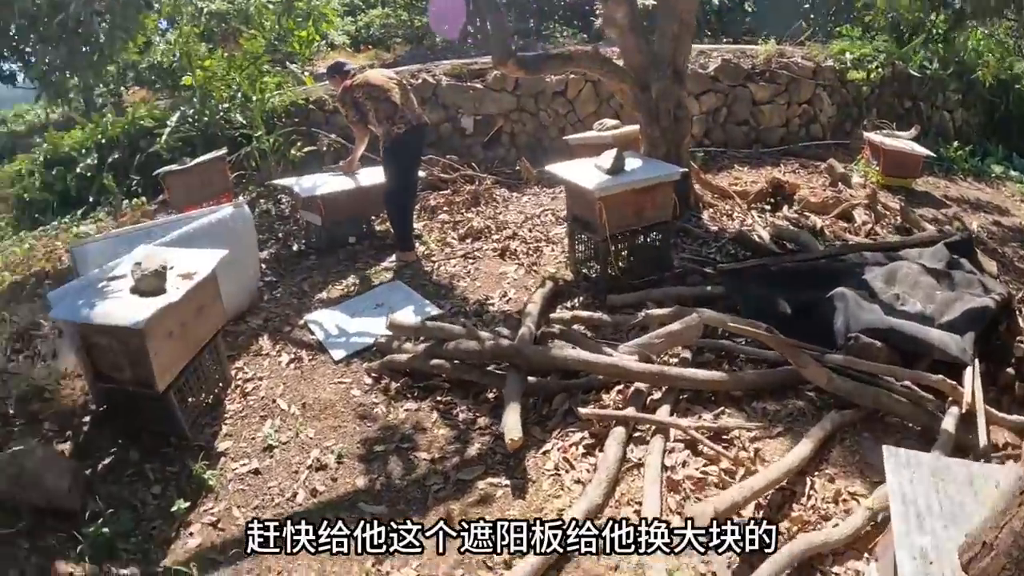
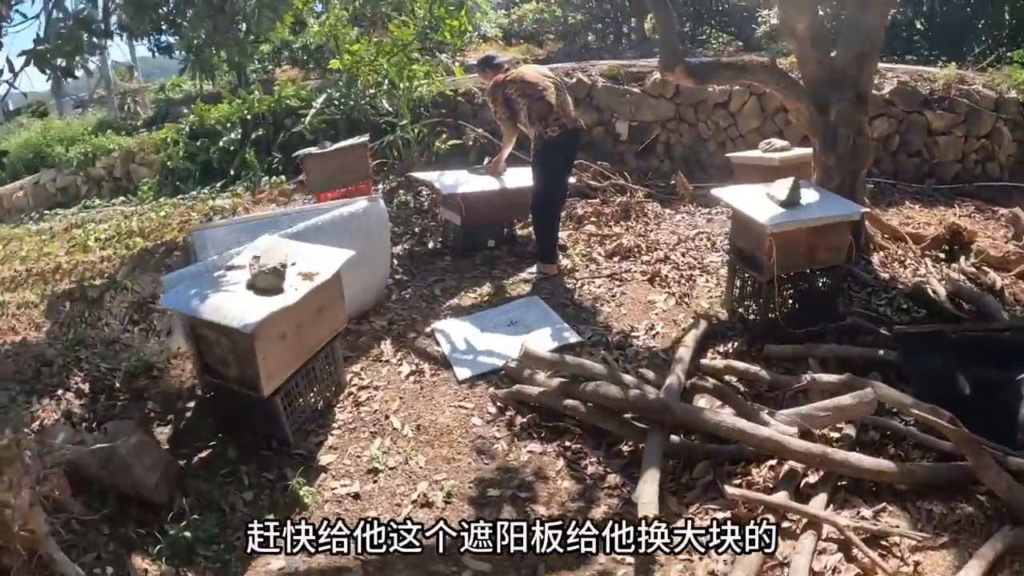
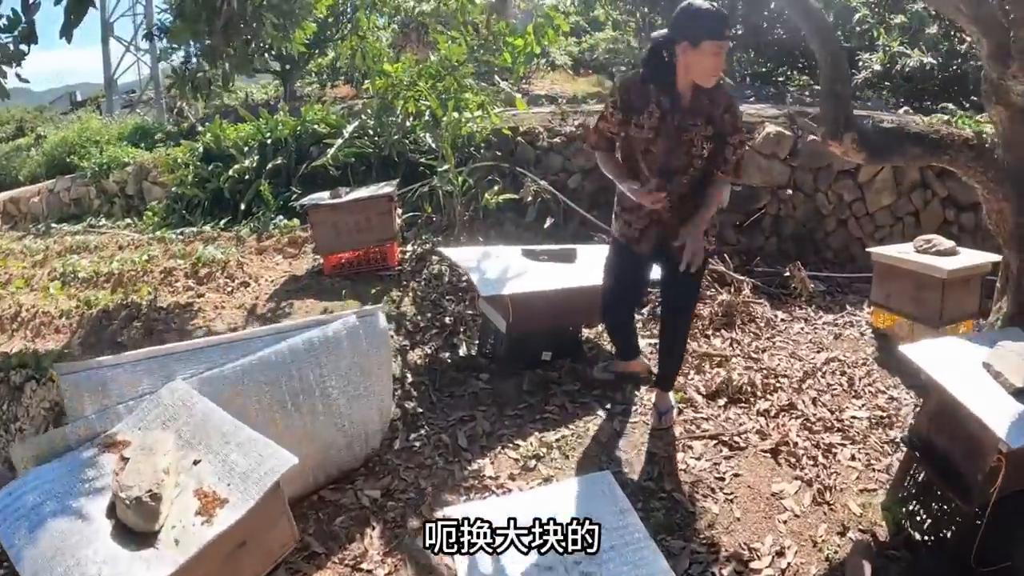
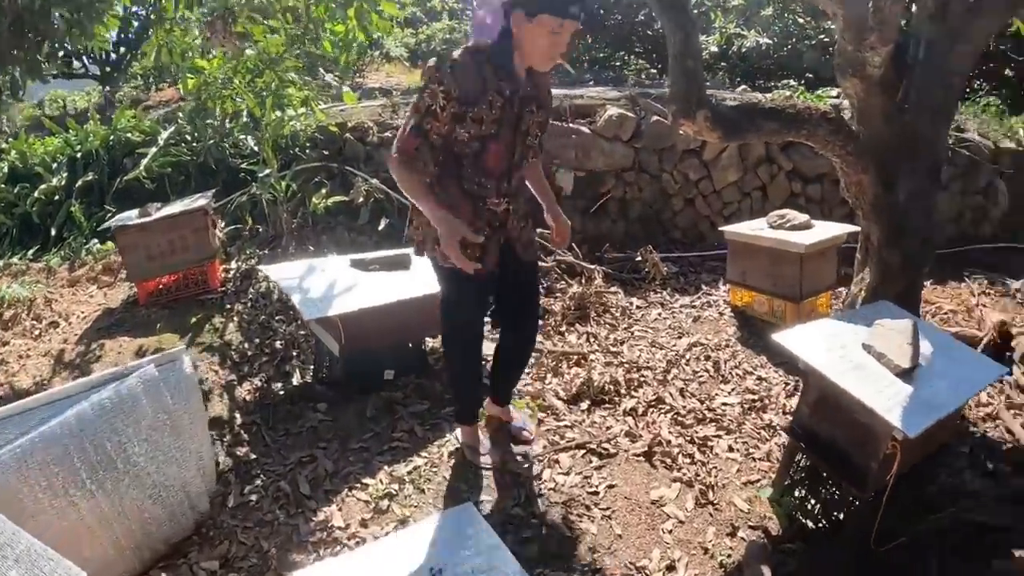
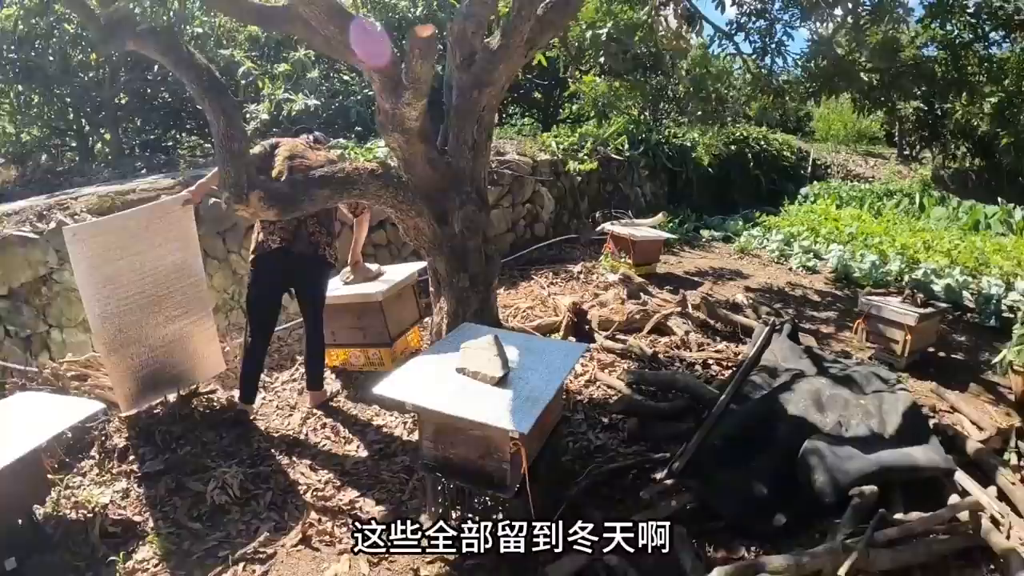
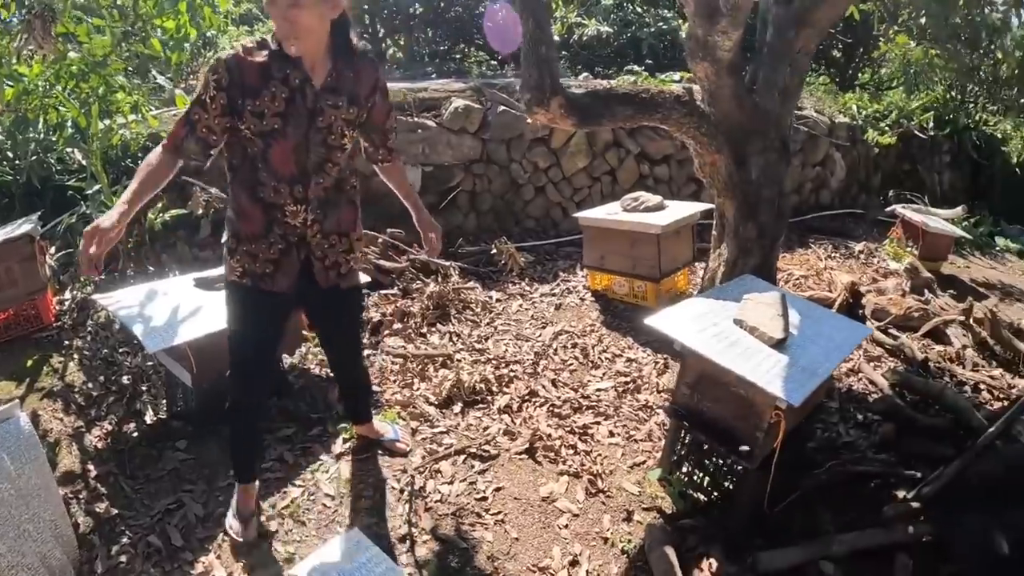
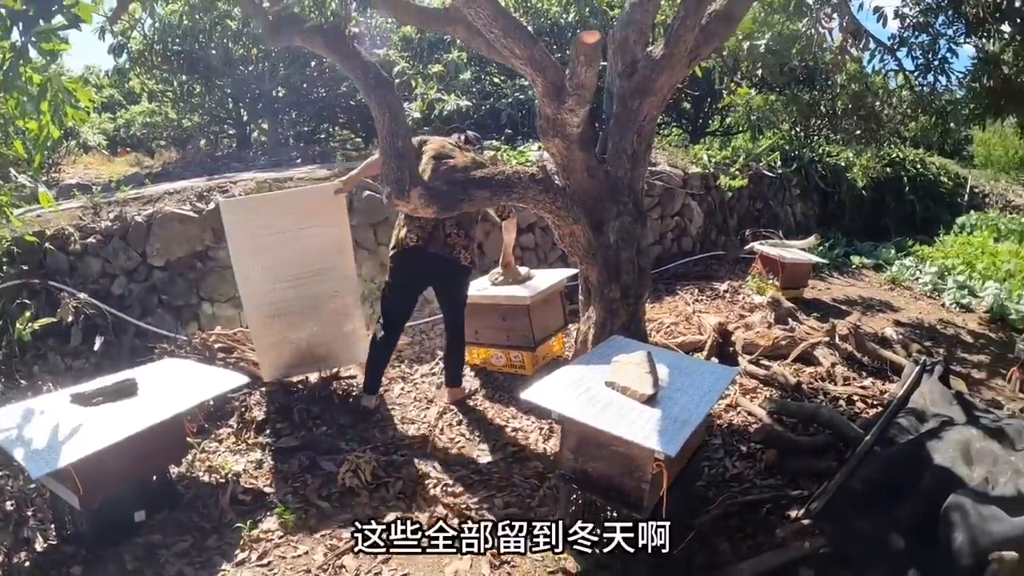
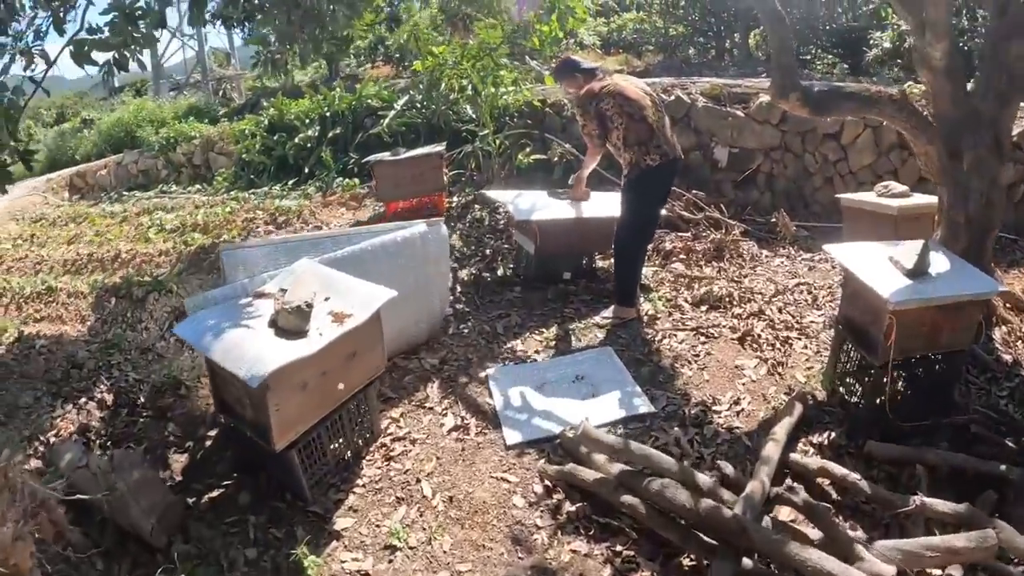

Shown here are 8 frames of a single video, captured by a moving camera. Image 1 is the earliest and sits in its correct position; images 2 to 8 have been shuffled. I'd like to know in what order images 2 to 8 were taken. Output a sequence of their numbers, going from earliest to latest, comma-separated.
2, 8, 3, 4, 6, 7, 5
